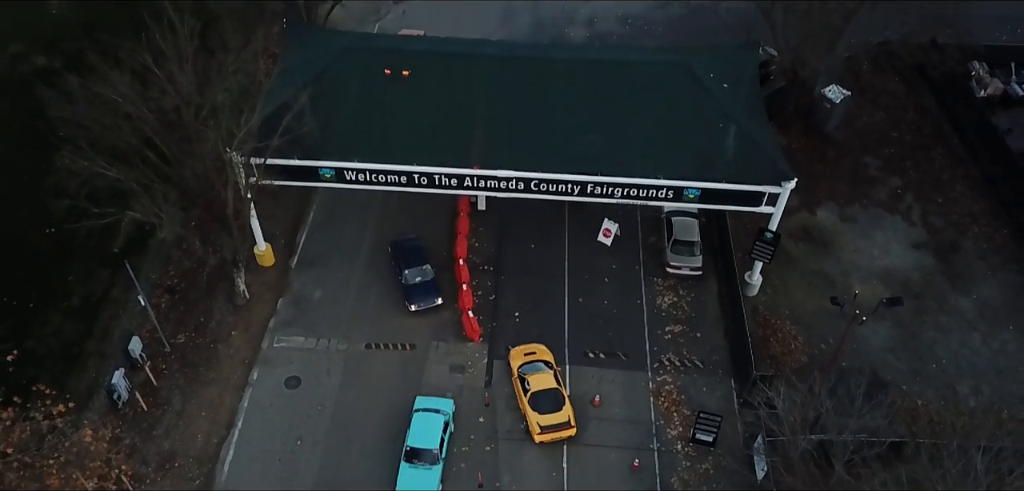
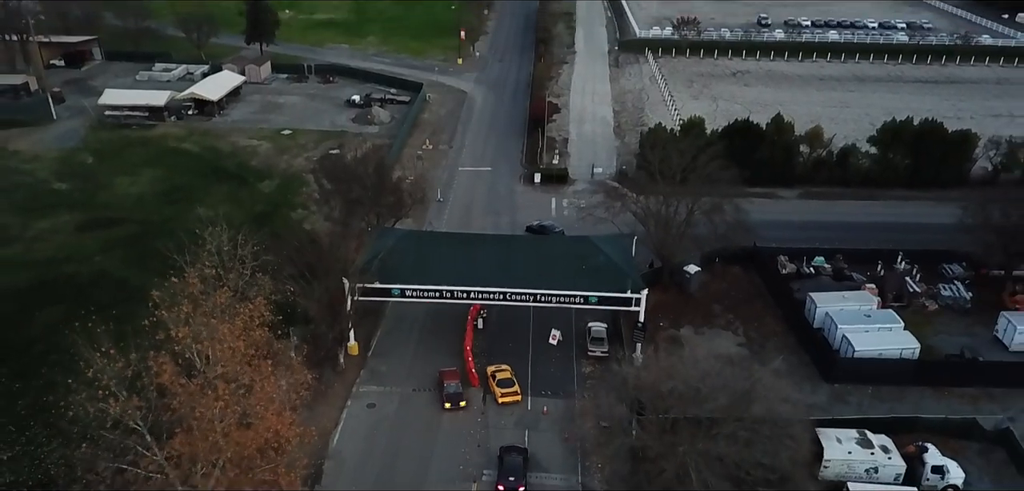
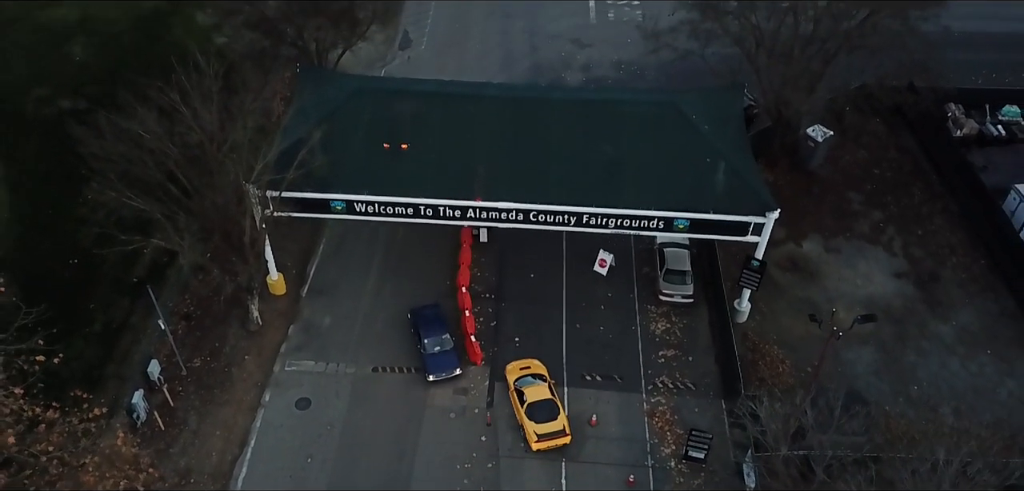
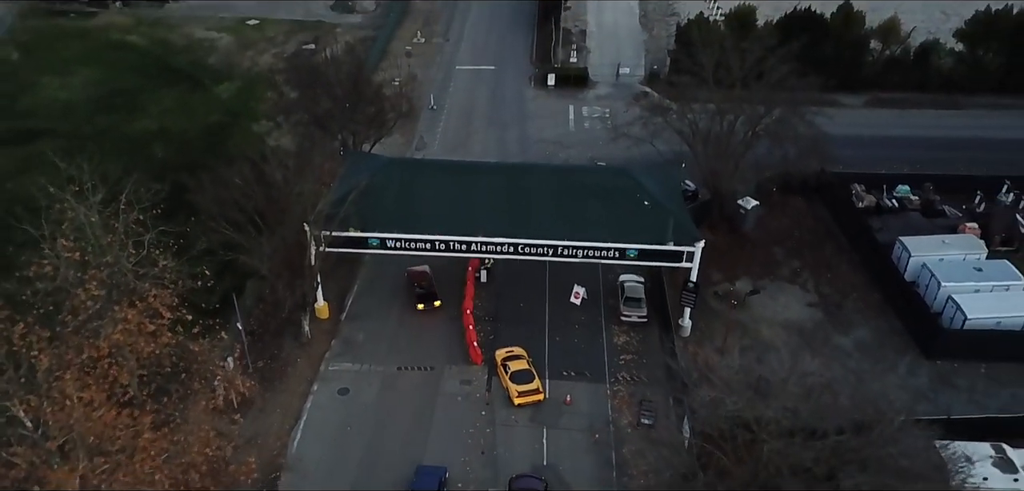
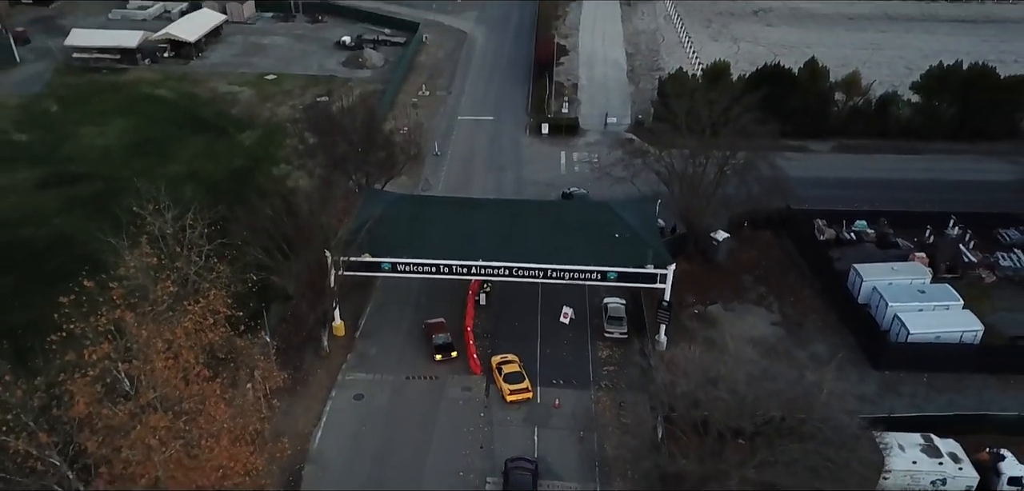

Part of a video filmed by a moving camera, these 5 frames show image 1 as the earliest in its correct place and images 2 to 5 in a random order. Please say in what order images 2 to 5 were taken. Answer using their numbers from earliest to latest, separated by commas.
3, 4, 5, 2
